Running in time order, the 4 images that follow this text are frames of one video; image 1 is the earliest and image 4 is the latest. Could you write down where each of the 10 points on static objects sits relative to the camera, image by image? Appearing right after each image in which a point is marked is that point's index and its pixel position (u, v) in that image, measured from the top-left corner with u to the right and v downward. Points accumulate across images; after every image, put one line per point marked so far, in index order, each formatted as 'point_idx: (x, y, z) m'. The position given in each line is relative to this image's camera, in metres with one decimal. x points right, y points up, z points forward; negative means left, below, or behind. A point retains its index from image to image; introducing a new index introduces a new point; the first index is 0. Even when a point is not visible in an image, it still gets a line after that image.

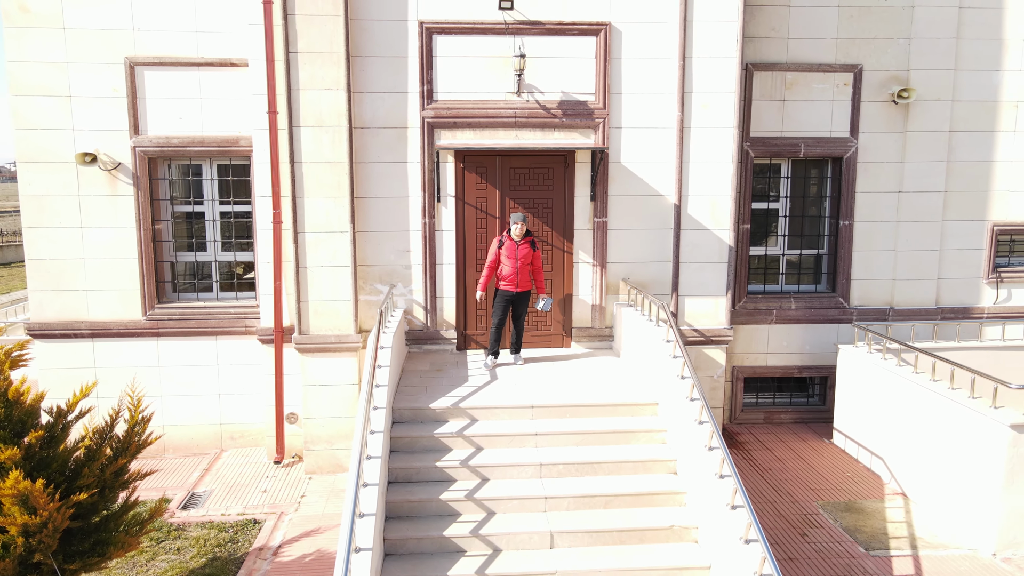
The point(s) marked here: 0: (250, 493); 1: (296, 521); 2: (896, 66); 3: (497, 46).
0: (-2.9, -2.2, +7.4) m
1: (-2.2, -2.3, +6.8) m
2: (+4.8, +2.8, +8.4) m
3: (-0.2, +2.6, +7.4) m
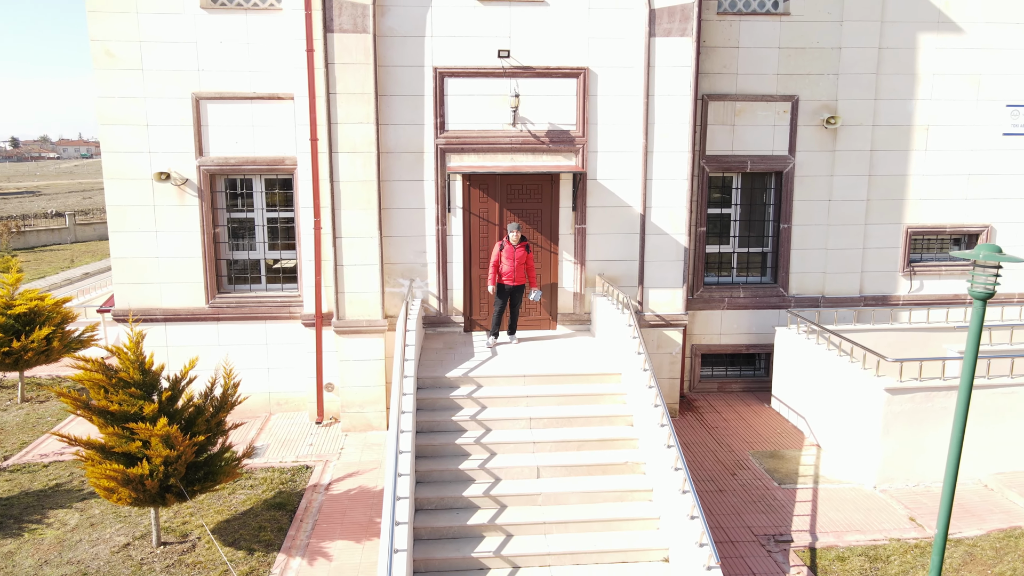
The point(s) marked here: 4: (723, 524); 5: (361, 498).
0: (-2.9, -2.2, +9.3) m
1: (-2.2, -2.3, +8.7) m
2: (+4.7, +2.9, +10.1) m
3: (-0.2, +2.7, +9.1) m
4: (+2.2, -2.5, +7.2) m
5: (-1.8, -2.5, +7.9) m
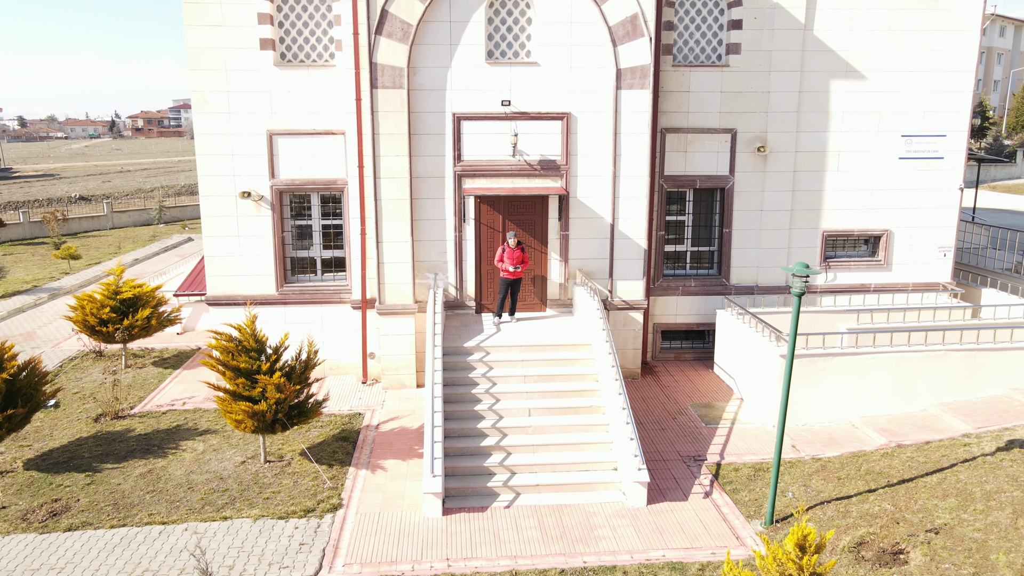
0: (-2.9, -2.0, +12.3) m
1: (-2.2, -2.2, +11.7) m
2: (+4.7, +3.0, +13.0) m
3: (-0.2, +2.9, +12.0) m
4: (+2.2, -2.4, +10.2) m
5: (-1.8, -2.4, +11.0) m
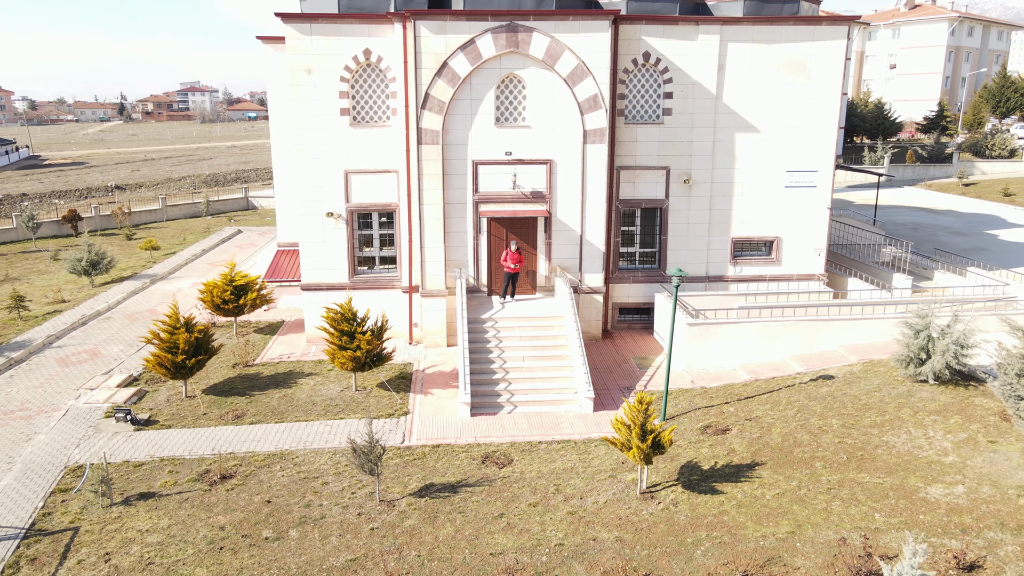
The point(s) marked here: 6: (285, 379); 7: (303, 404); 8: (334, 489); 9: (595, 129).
0: (-2.9, -1.8, +18.1) m
1: (-2.2, -1.9, +17.5) m
2: (+4.8, +3.3, +18.6) m
3: (-0.2, +3.1, +17.6) m
4: (+2.2, -2.3, +16.0) m
5: (-1.8, -2.2, +16.8) m
6: (-5.6, -2.3, +16.6) m
7: (-4.7, -2.6, +15.1) m
8: (-3.0, -3.4, +11.5) m
9: (+2.1, +4.1, +17.4) m
